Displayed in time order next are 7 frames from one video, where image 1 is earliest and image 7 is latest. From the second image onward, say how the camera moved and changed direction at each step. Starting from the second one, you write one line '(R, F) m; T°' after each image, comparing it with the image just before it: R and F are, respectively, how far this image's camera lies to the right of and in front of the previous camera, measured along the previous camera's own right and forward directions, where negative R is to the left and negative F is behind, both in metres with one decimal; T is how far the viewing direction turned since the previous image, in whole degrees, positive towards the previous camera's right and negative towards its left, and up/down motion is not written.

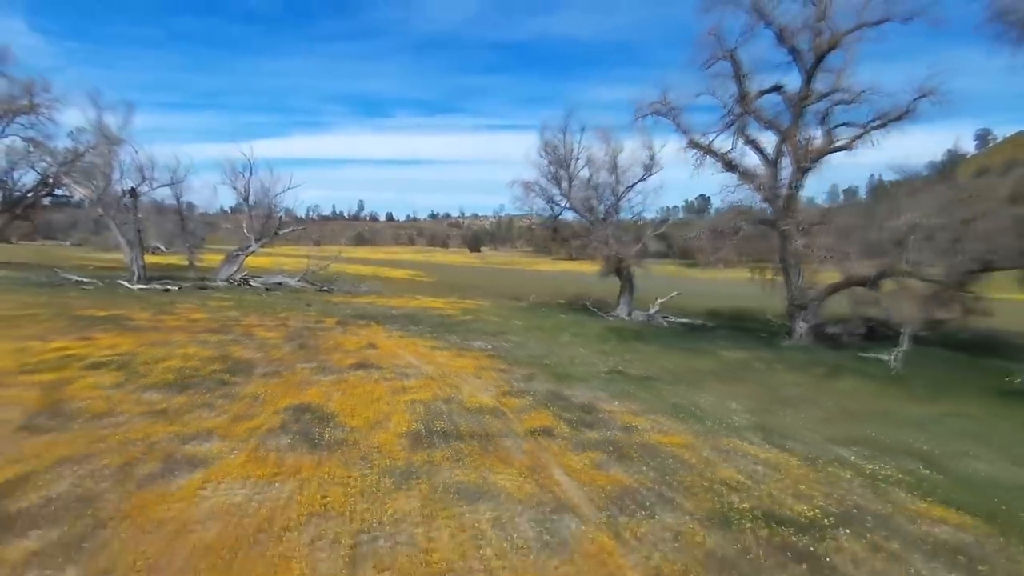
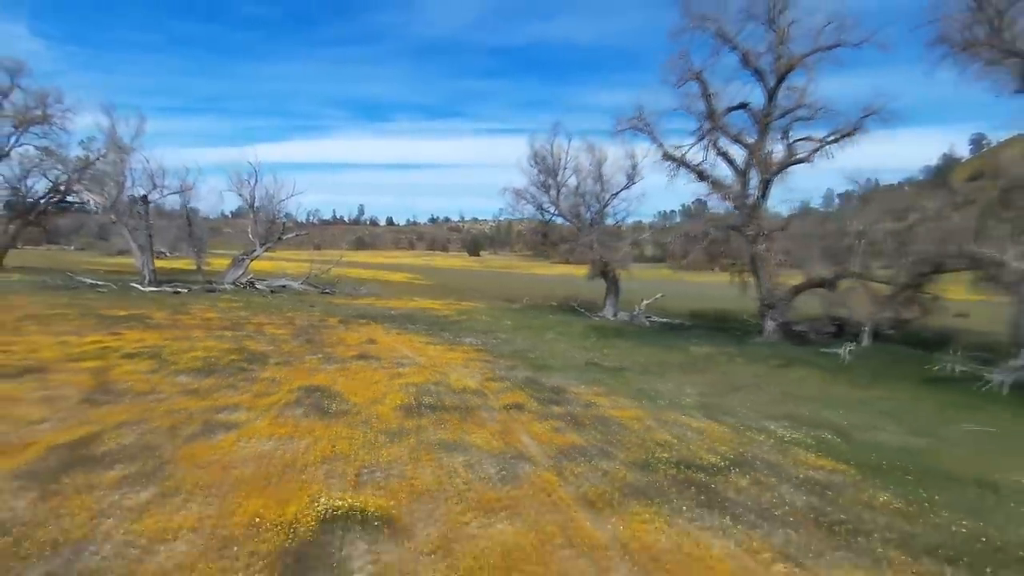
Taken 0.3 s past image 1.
(+0.4, -1.9) m; 0°
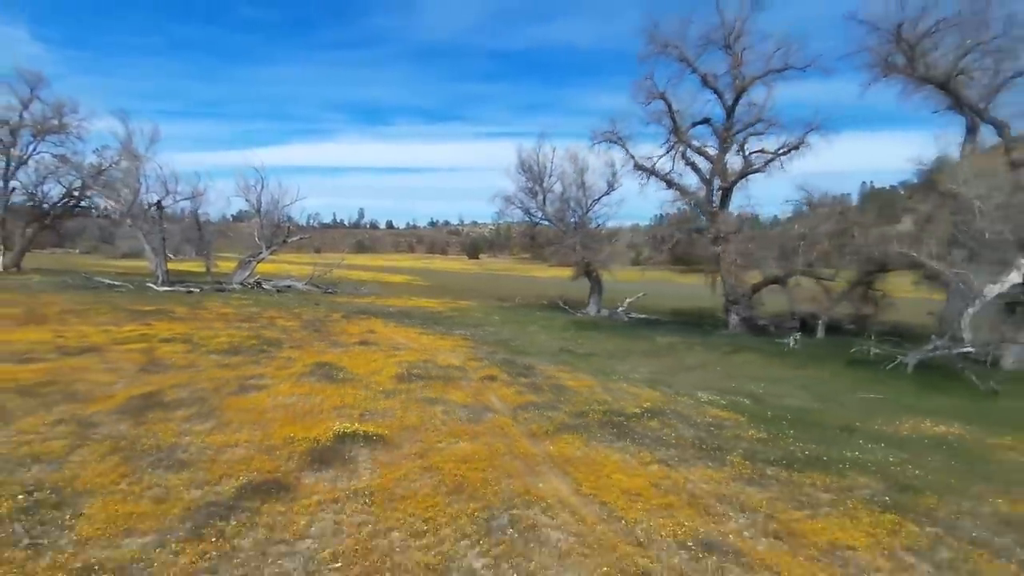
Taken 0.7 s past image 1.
(+0.5, -2.6) m; 0°
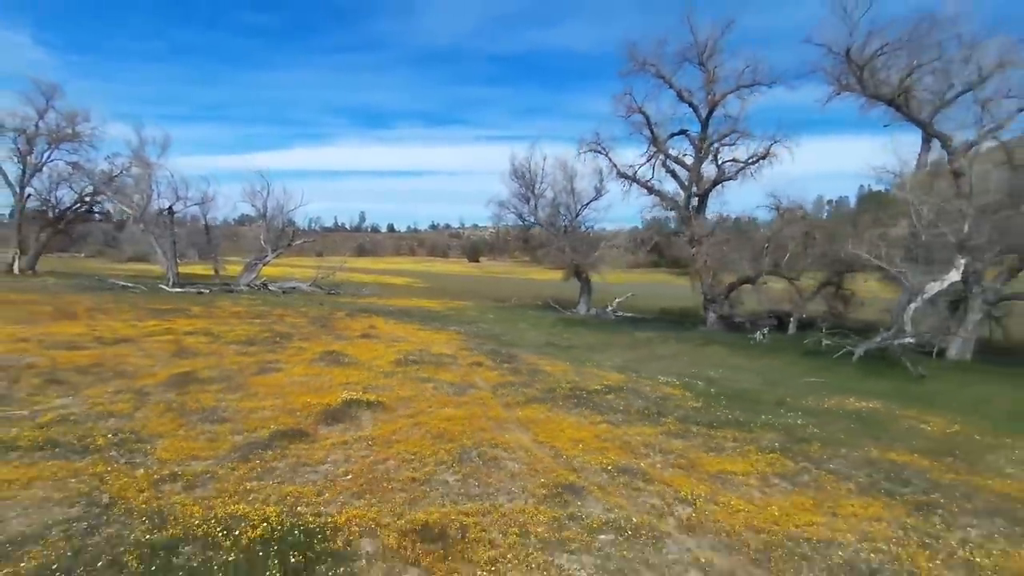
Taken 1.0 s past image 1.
(+0.4, -2.0) m; 0°
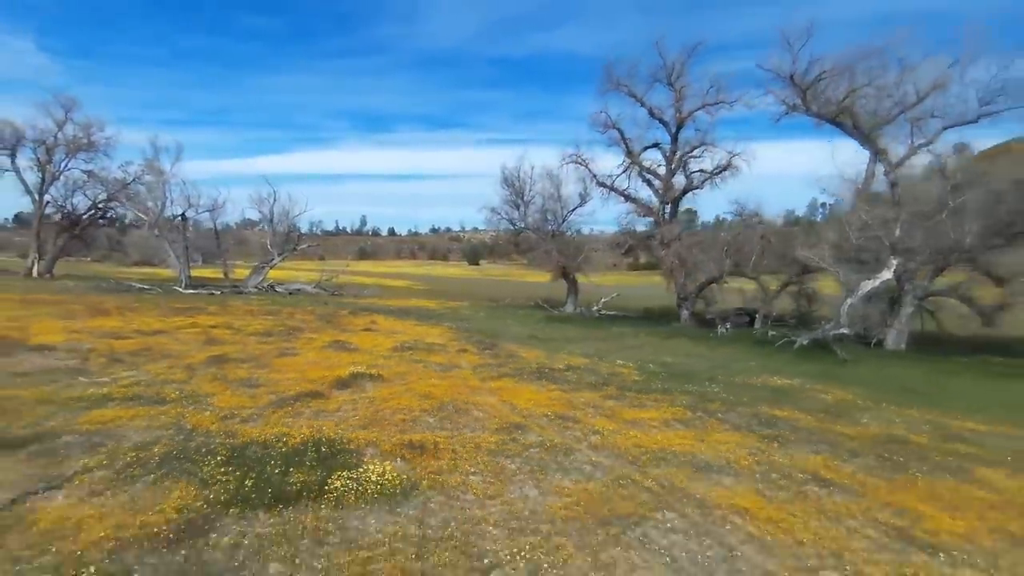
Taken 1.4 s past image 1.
(+0.5, -2.7) m; 0°
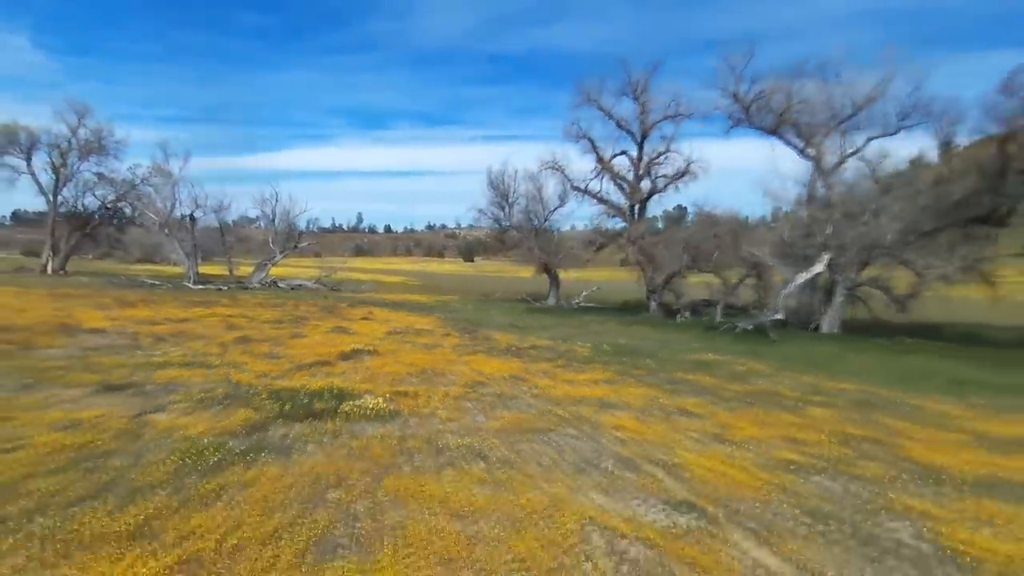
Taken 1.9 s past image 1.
(+0.6, -3.2) m; 0°
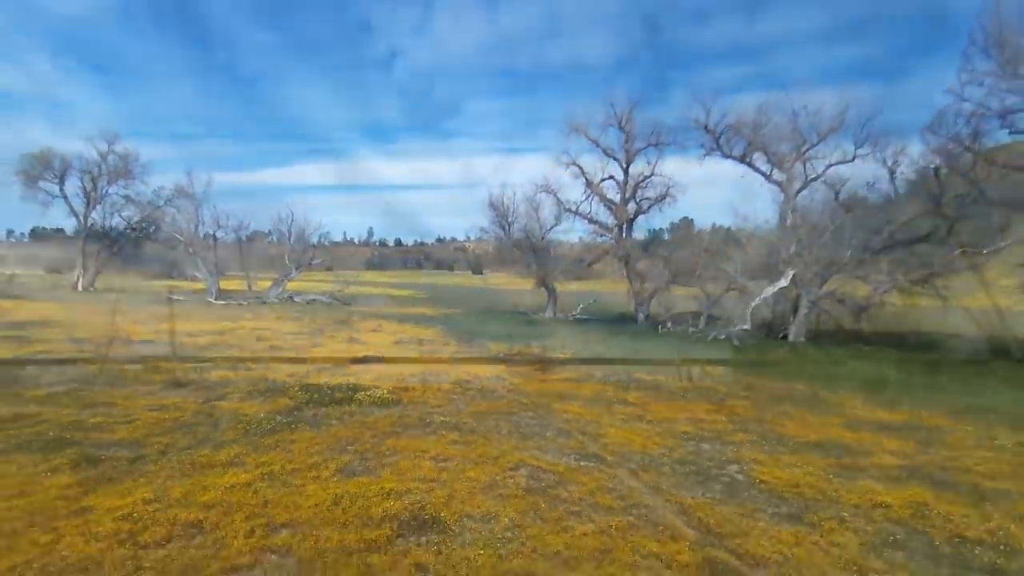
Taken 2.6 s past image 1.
(+0.6, -3.0) m; -1°
